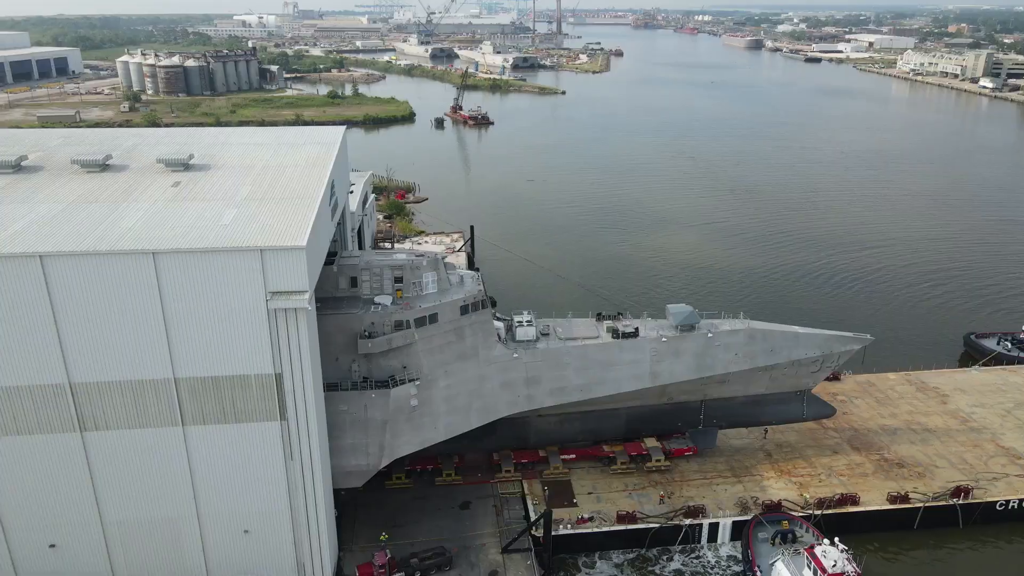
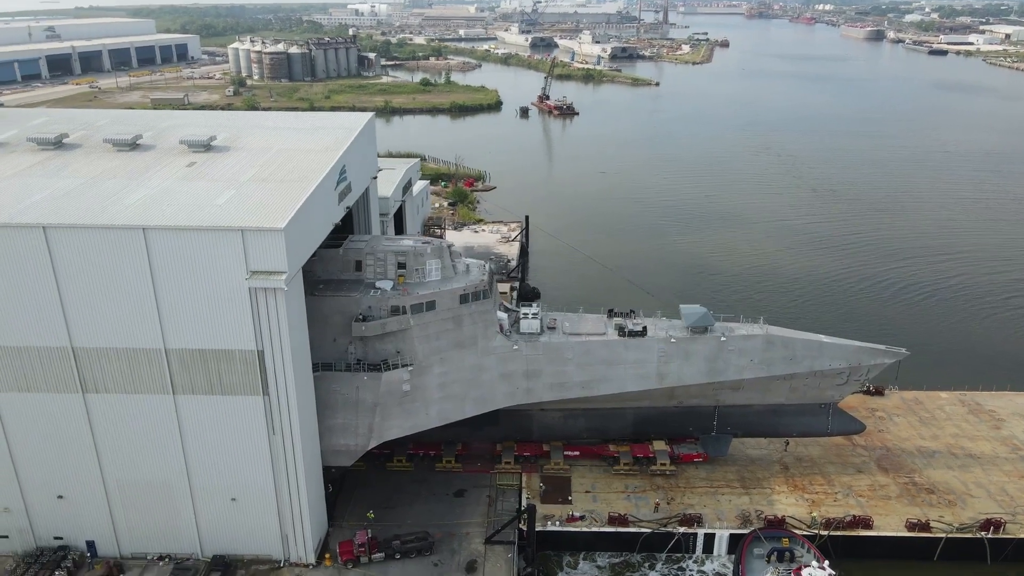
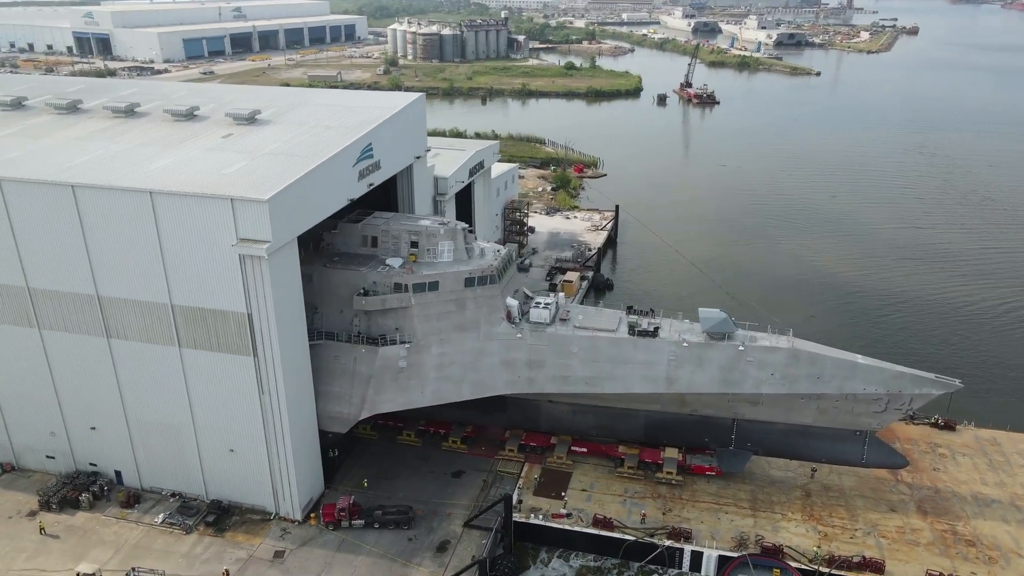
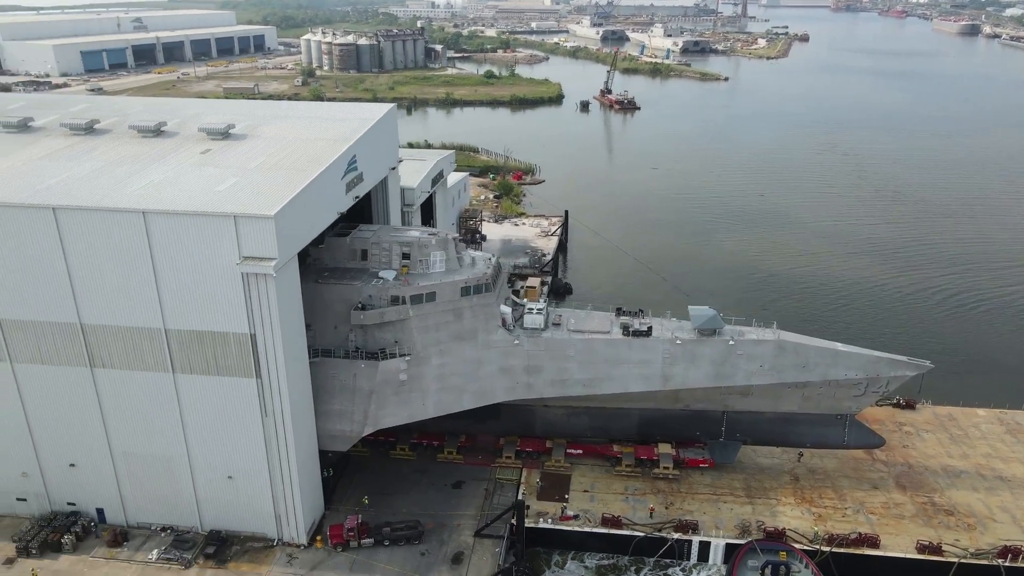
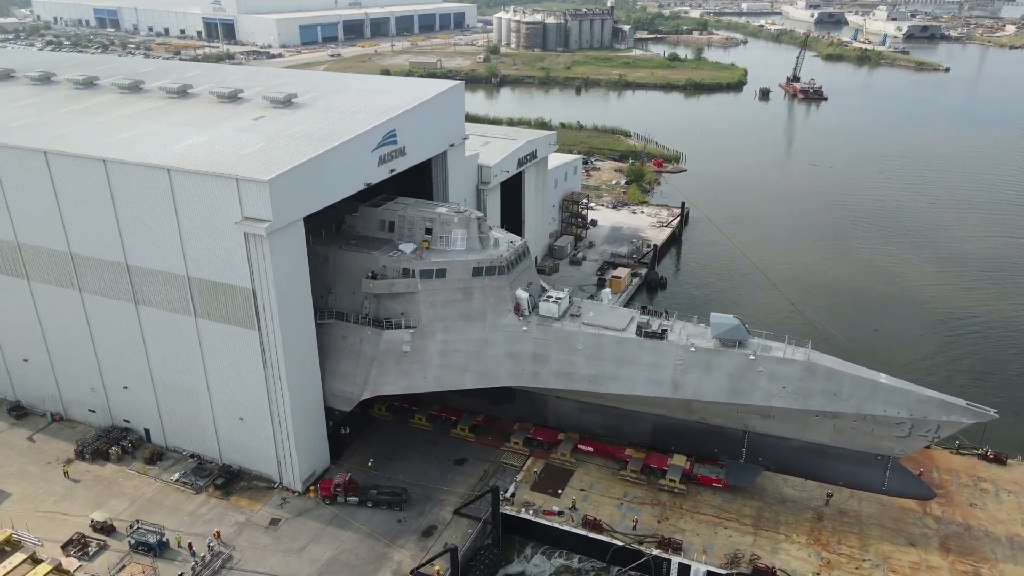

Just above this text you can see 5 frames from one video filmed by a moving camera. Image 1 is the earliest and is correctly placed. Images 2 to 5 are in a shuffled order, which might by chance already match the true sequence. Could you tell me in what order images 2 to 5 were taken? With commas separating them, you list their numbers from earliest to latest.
2, 4, 3, 5
